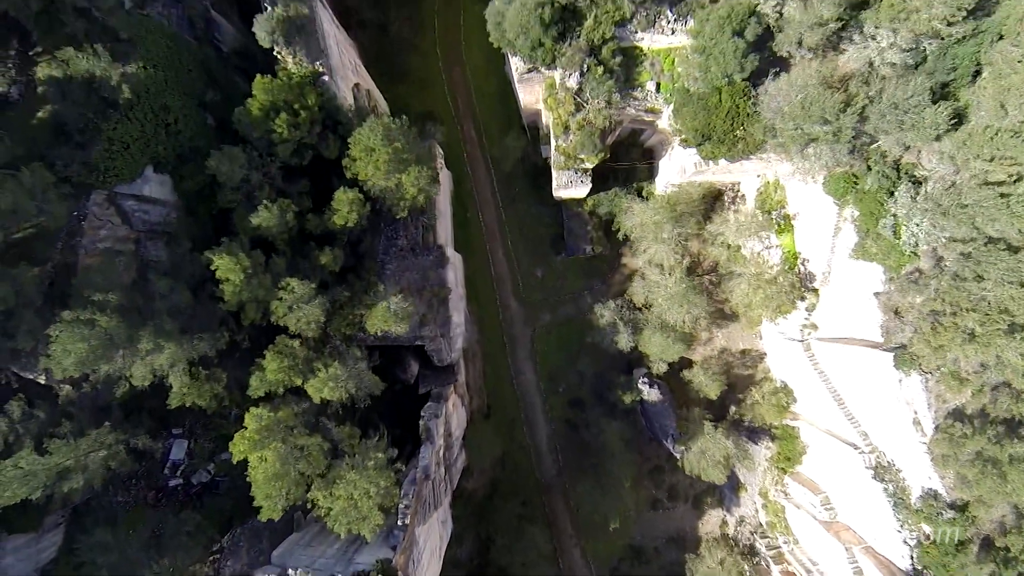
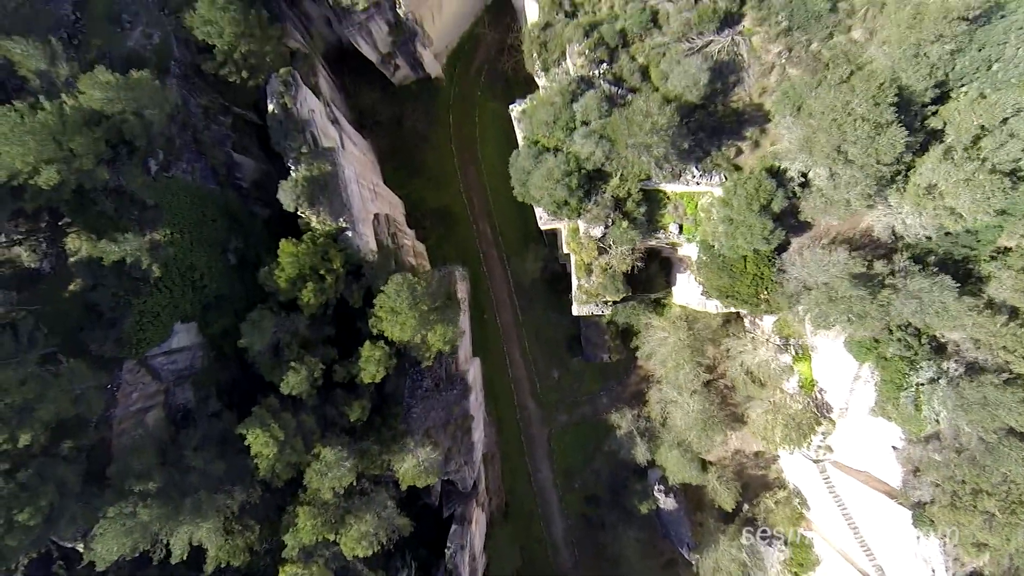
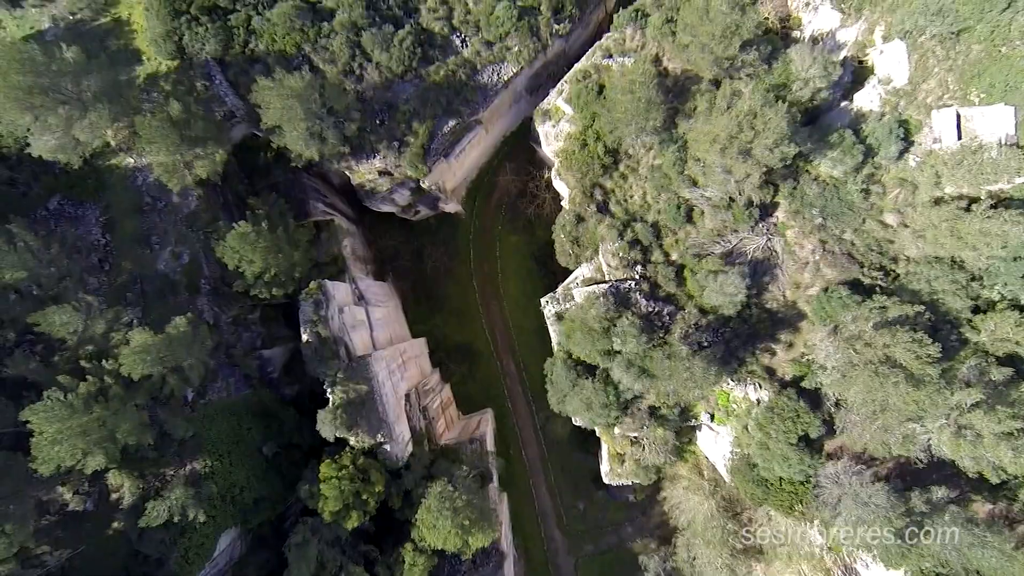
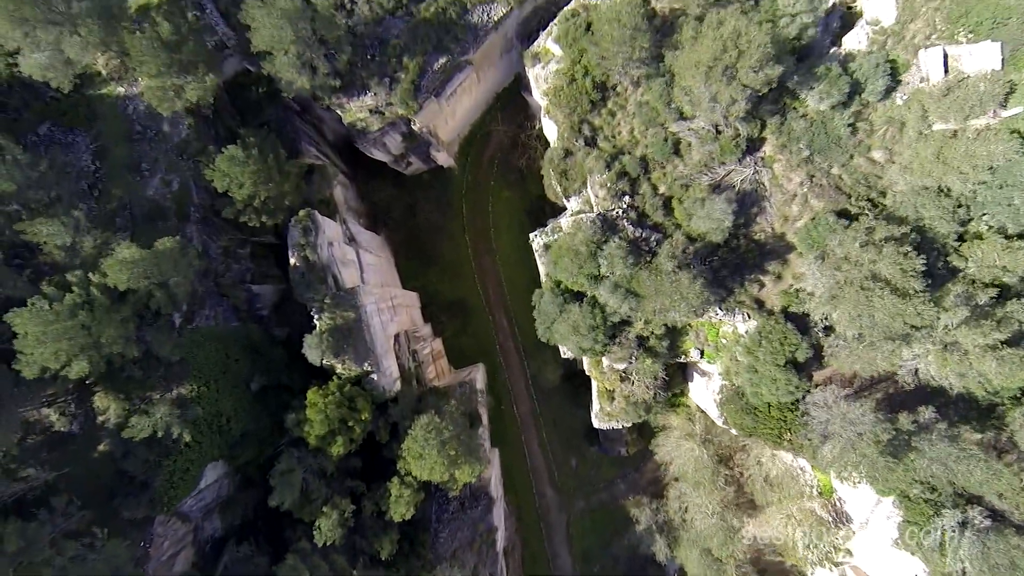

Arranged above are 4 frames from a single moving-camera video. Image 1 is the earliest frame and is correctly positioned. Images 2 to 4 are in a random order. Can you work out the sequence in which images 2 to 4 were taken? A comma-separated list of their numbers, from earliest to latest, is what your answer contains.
2, 4, 3
